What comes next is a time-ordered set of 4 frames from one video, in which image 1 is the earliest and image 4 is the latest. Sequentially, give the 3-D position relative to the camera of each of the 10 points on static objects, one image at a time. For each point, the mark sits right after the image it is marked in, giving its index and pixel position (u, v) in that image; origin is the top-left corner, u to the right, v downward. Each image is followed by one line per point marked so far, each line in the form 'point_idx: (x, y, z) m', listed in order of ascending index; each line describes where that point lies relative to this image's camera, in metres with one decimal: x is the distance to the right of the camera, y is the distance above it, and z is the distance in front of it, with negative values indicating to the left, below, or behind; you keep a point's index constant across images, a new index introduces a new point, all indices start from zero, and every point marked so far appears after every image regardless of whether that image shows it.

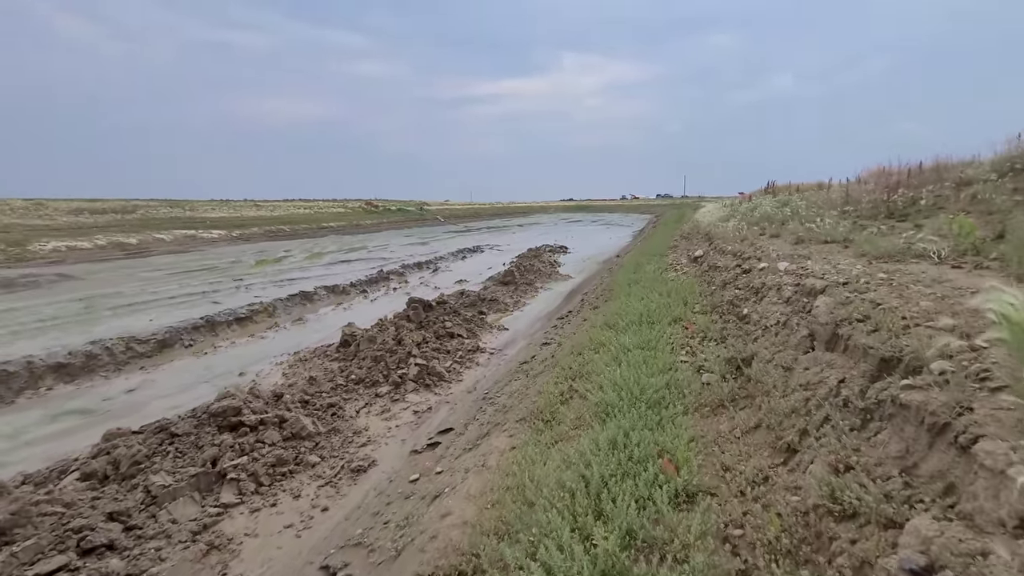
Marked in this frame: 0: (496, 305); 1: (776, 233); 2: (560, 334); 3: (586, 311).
0: (-0.7, -0.7, +19.2) m
1: (+5.4, +1.1, +9.9) m
2: (+1.2, -1.2, +12.2) m
3: (+2.0, -0.7, +13.2) m
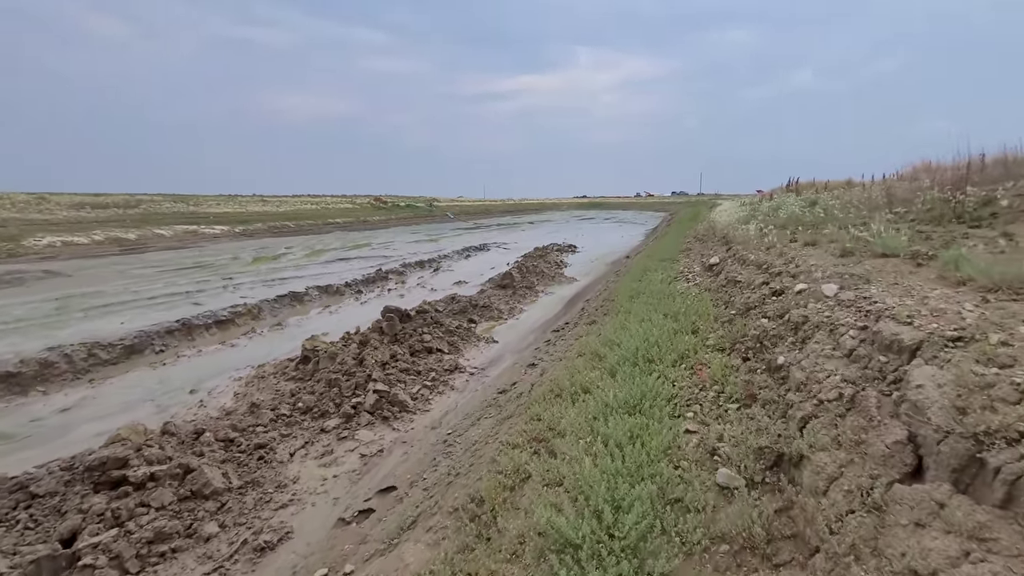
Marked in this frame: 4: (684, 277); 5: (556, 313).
0: (-0.9, -0.9, +17.5) m
1: (+4.9, +0.8, +8.1) m
2: (+0.8, -1.4, +10.5) m
3: (+1.6, -0.9, +11.5) m
4: (+4.0, +0.2, +11.3) m
5: (+1.6, -1.0, +17.7) m
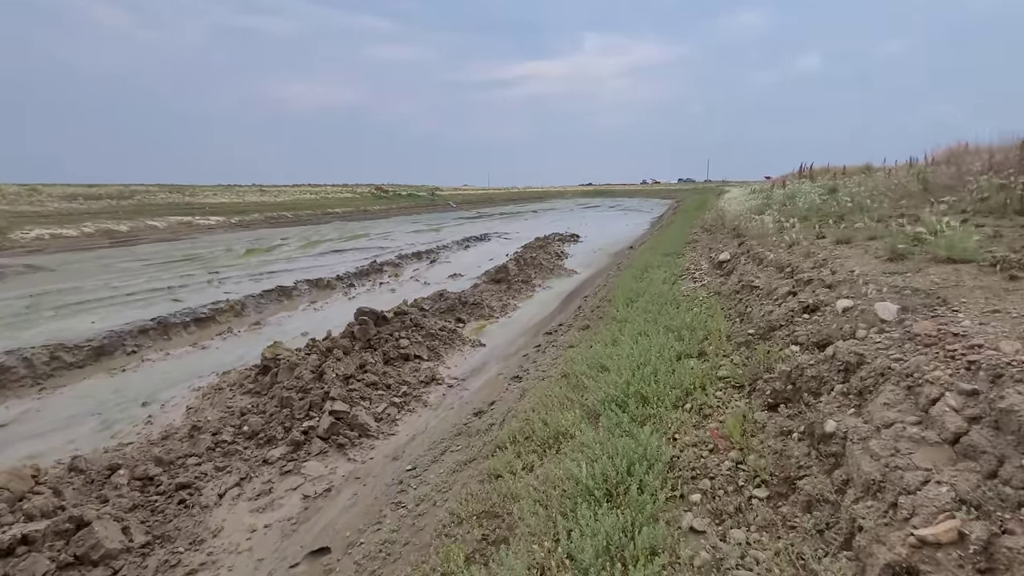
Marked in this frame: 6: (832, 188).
0: (-1.1, -0.8, +16.3) m
1: (+4.6, +0.7, +6.7) m
2: (+0.5, -1.4, +9.2) m
3: (+1.3, -0.9, +10.2) m
4: (+3.6, +0.2, +10.0) m
5: (+1.3, -0.8, +16.5) m
6: (+9.7, +3.0, +14.8) m
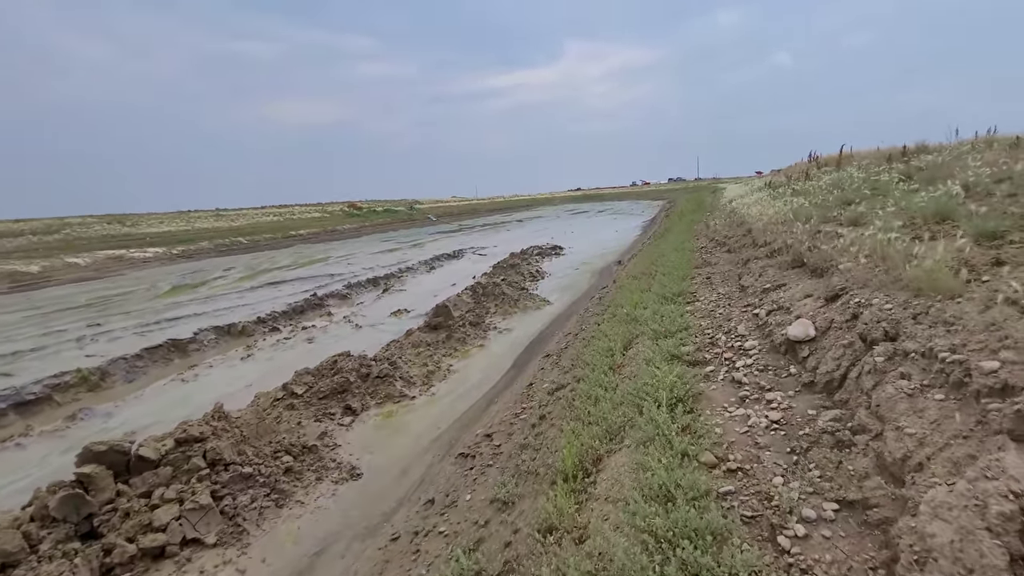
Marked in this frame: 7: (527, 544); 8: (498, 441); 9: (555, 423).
0: (-2.8, -2.2, +10.7) m
1: (+2.9, -0.2, +1.2) m
2: (-1.1, -2.7, +3.6) m
3: (-0.3, -2.1, +4.6) m
4: (+1.9, -0.9, +4.5) m
5: (-0.3, -2.1, +10.9) m
6: (+7.8, +2.2, +9.4) m
7: (+0.1, -1.8, +3.7) m
8: (-0.2, -2.1, +6.7) m
9: (+0.5, -1.5, +5.6) m
